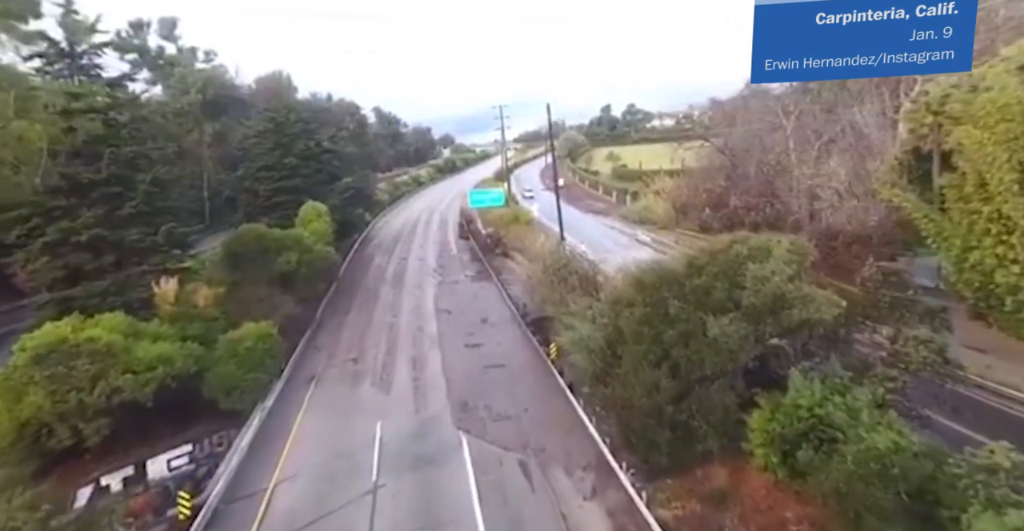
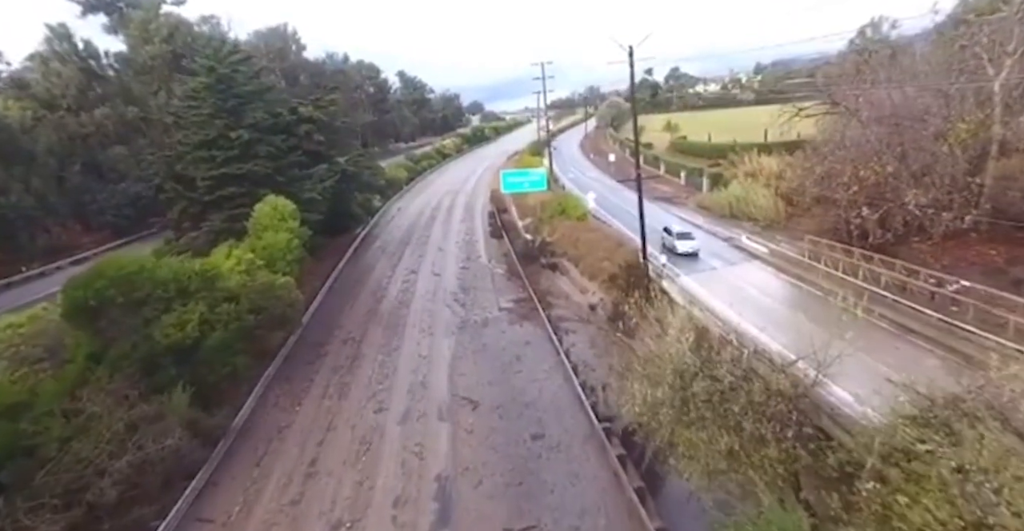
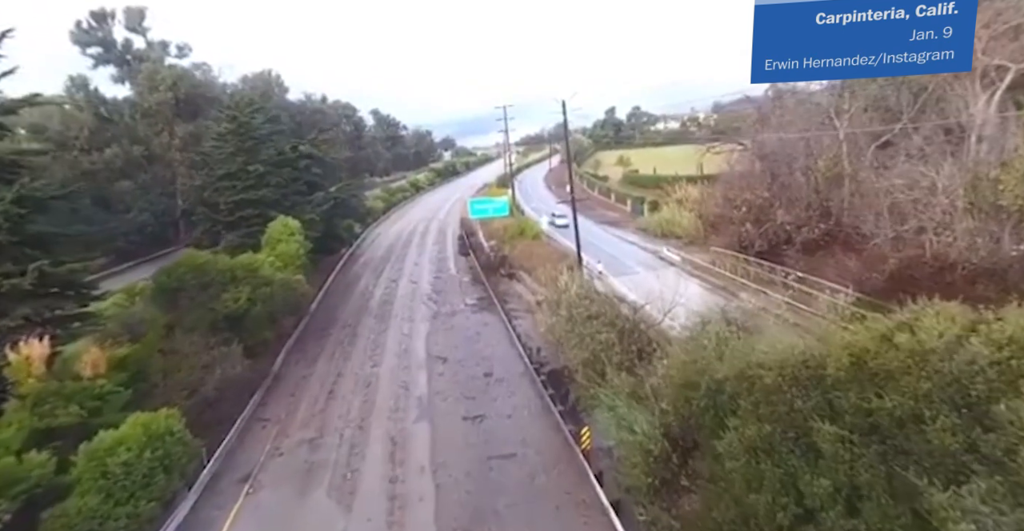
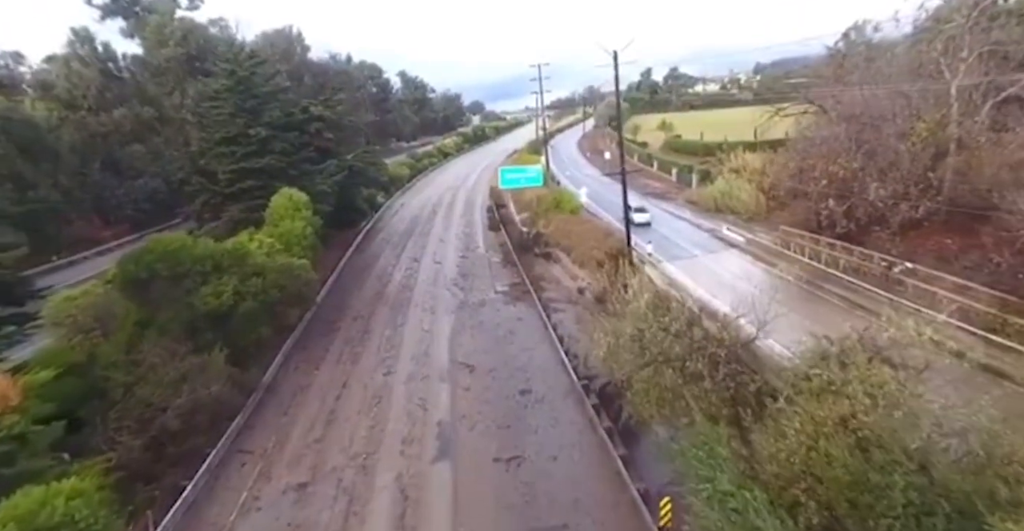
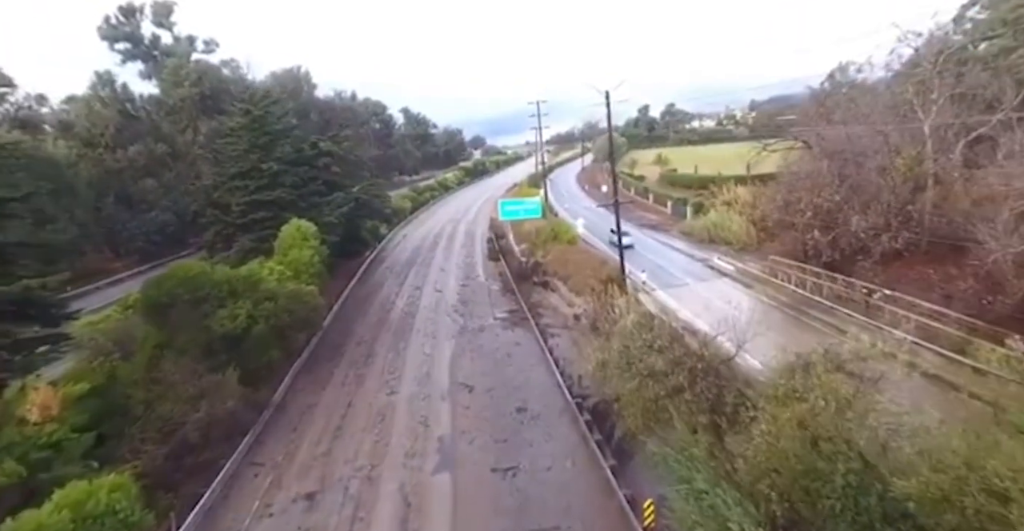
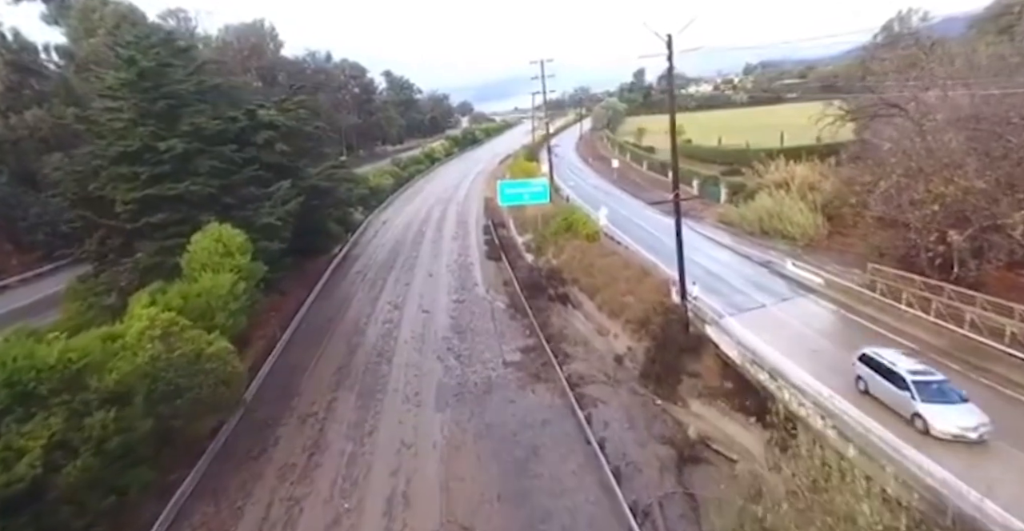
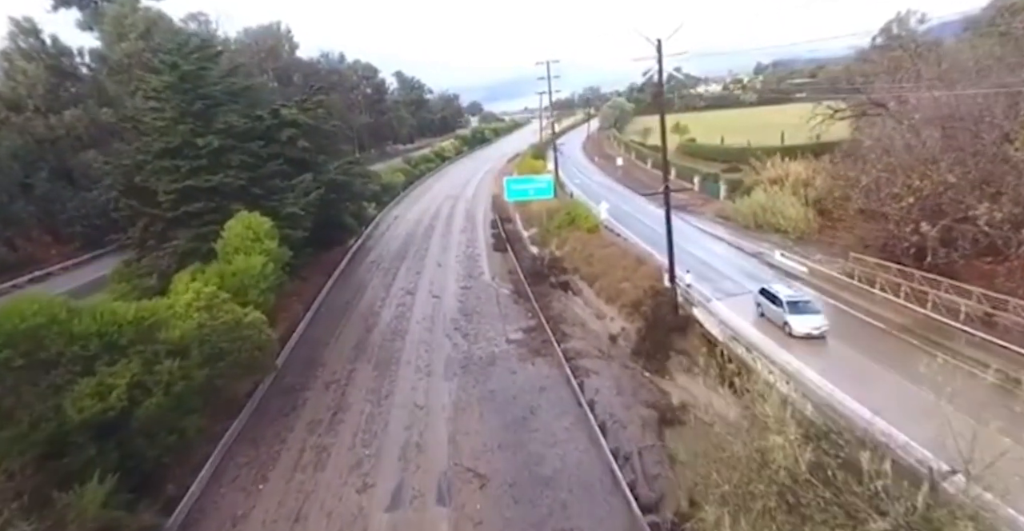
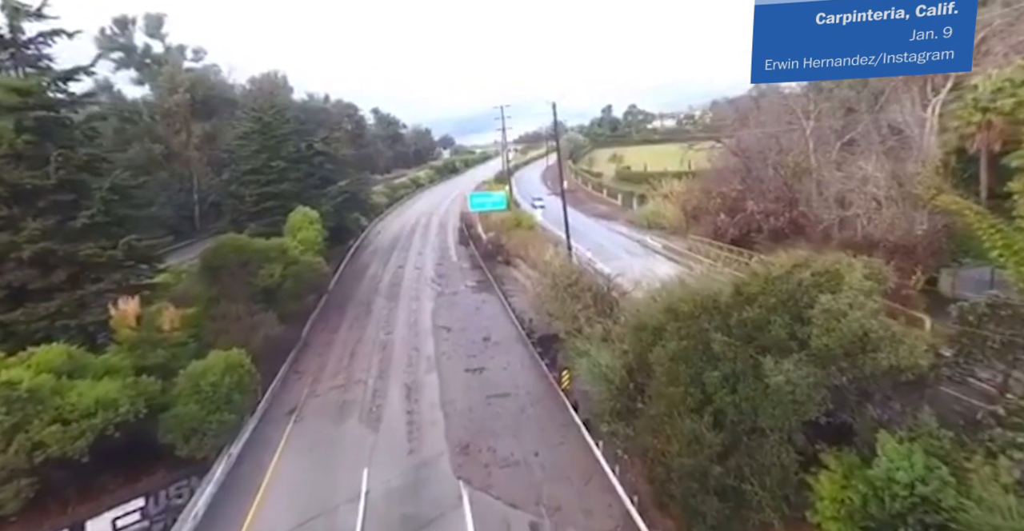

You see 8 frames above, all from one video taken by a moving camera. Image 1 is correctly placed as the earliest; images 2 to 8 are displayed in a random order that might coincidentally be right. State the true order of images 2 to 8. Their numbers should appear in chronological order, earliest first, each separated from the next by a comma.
8, 3, 5, 4, 2, 7, 6
